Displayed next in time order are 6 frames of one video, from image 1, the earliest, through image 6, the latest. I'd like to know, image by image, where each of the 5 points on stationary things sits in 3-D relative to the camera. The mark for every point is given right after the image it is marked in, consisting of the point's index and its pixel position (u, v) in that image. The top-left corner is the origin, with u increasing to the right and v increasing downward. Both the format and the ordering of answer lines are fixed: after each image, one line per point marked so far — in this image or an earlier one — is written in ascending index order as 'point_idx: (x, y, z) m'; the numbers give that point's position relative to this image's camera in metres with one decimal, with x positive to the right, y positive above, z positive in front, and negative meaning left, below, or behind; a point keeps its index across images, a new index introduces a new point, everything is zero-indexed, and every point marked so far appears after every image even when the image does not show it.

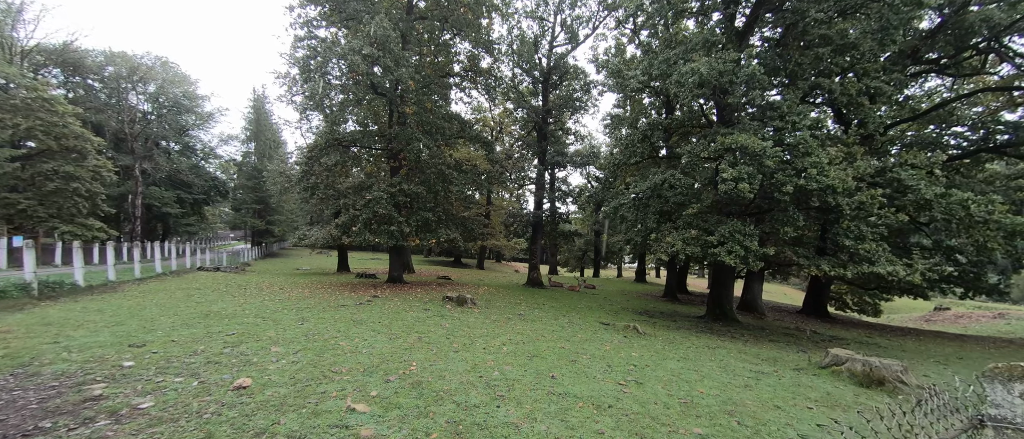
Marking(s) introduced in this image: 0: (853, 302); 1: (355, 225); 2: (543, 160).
0: (+15.0, -3.6, +16.2) m
1: (-5.2, -0.1, +12.3) m
2: (+1.6, +2.9, +19.1) m
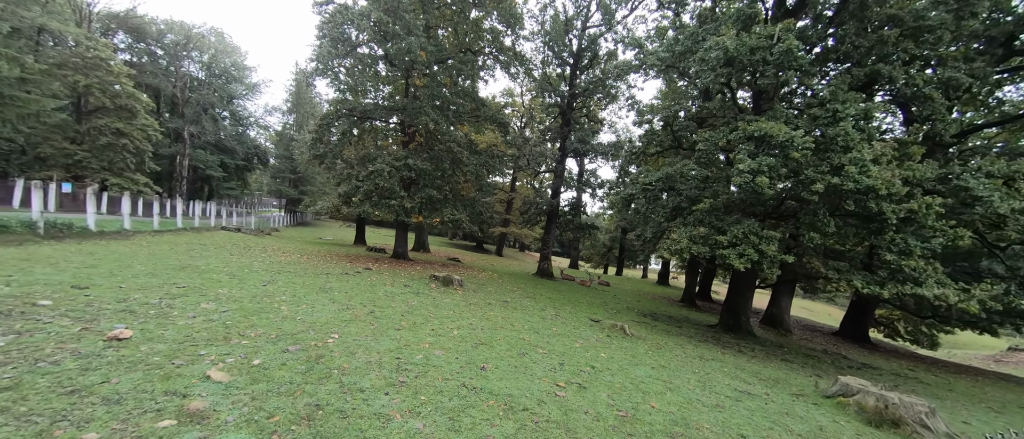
0: (+15.2, -4.3, +14.4) m
1: (-5.0, +0.8, +12.2) m
2: (+2.6, +3.4, +18.3) m
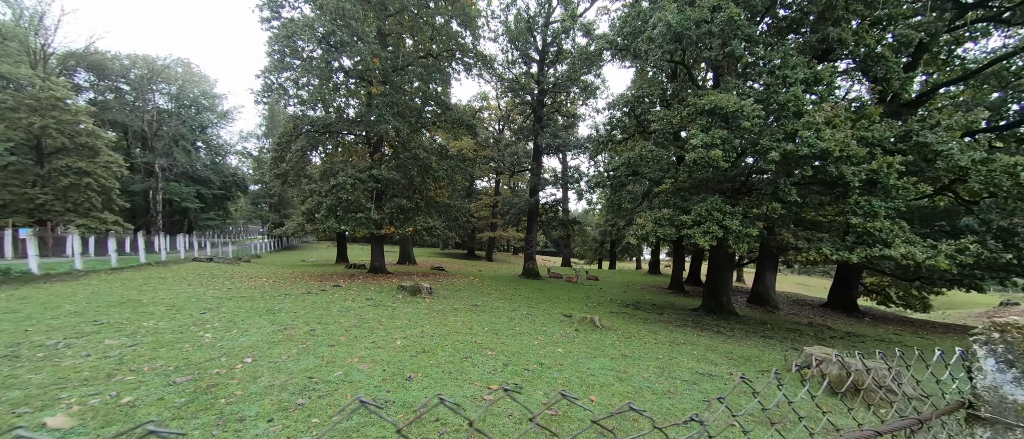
0: (+14.5, -2.9, +14.3) m
1: (-6.0, +0.3, +11.8) m
2: (+1.3, +3.5, +18.0) m
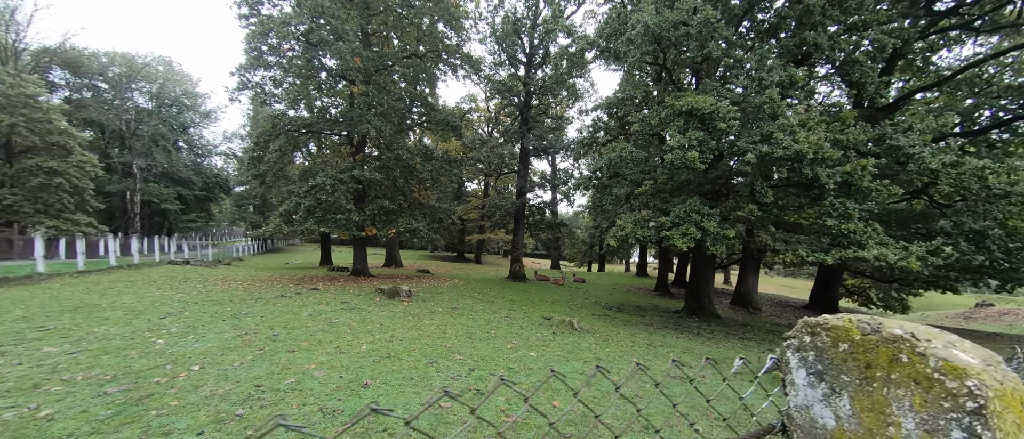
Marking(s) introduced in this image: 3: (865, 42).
0: (+13.9, -3.0, +14.5) m
1: (-6.5, +0.2, +11.5) m
2: (+0.6, +3.4, +18.0) m
3: (+7.7, +3.9, +8.2) m
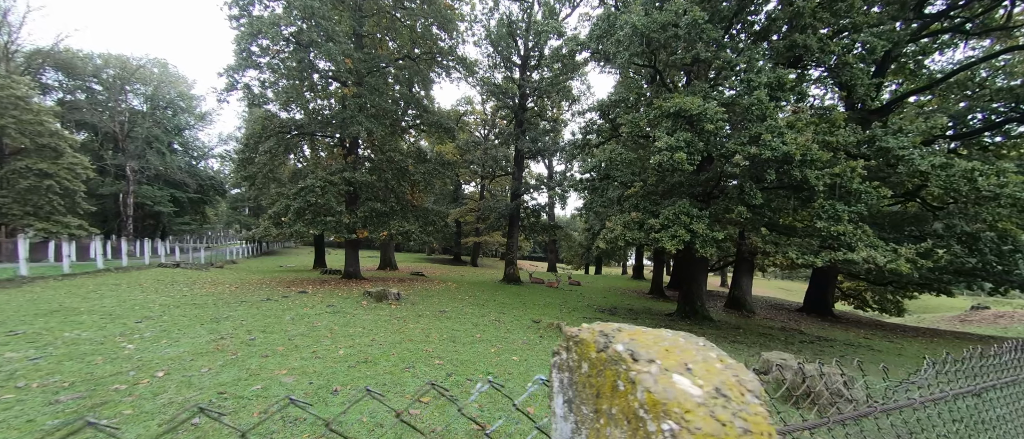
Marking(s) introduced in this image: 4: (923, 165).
0: (+13.7, -3.1, +14.4) m
1: (-6.8, +0.1, +11.4) m
2: (+0.3, +3.3, +17.9) m
3: (+7.4, +3.8, +8.2) m
4: (+7.3, +1.0, +6.7) m
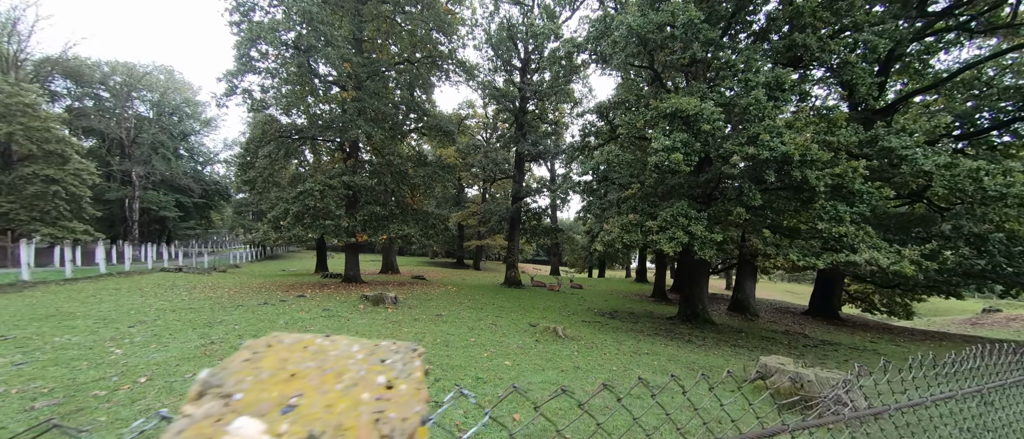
0: (+13.7, -3.1, +14.2) m
1: (-6.8, 0.0, +11.5) m
2: (+0.4, +3.2, +17.9) m
3: (+7.4, +3.8, +8.1) m
4: (+7.2, +1.0, +6.5) m
